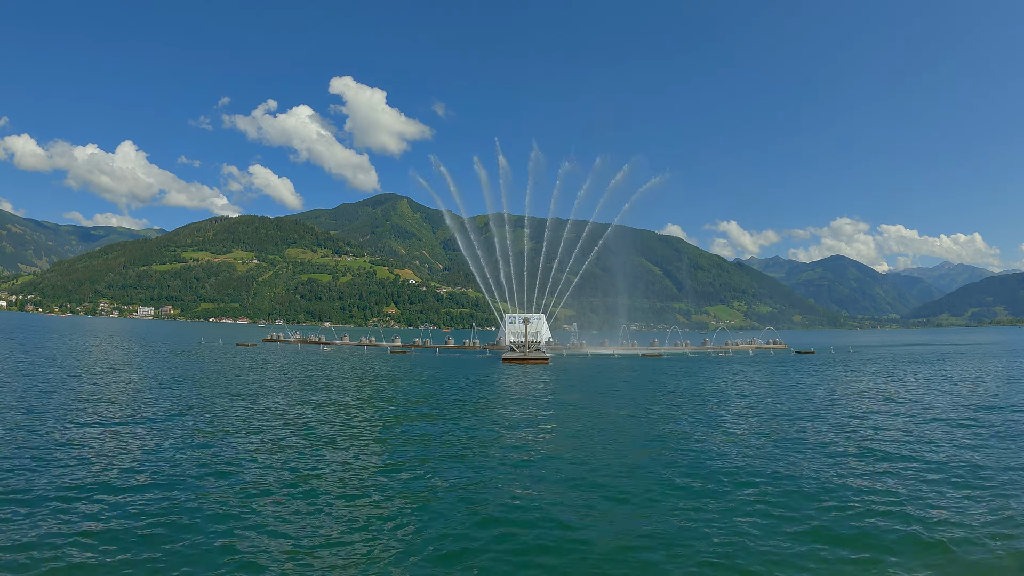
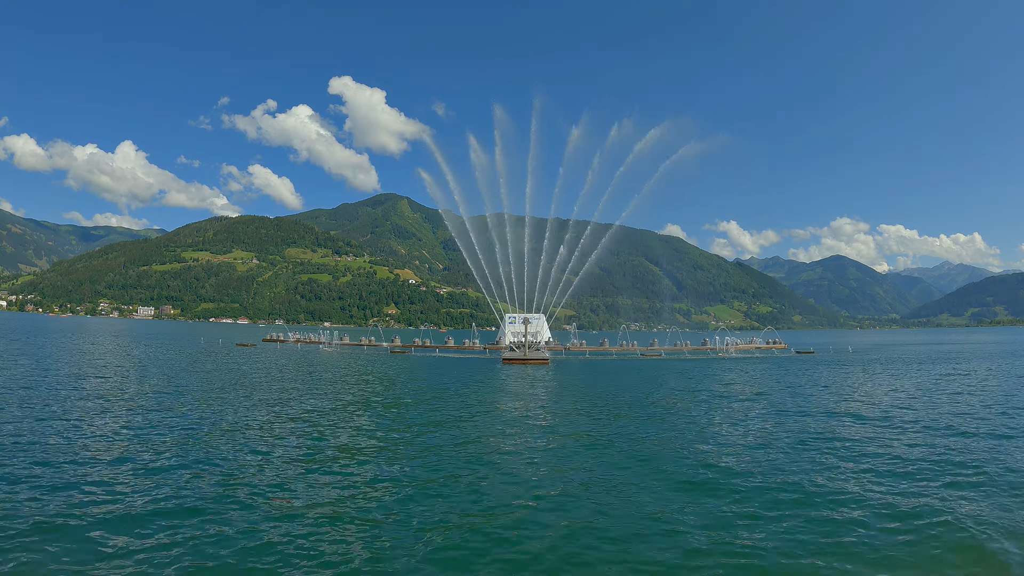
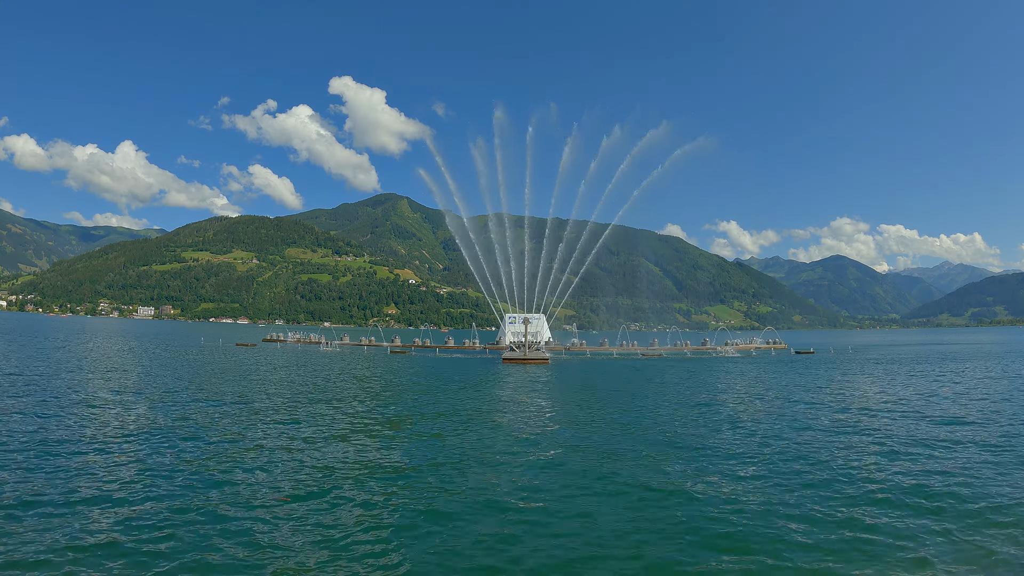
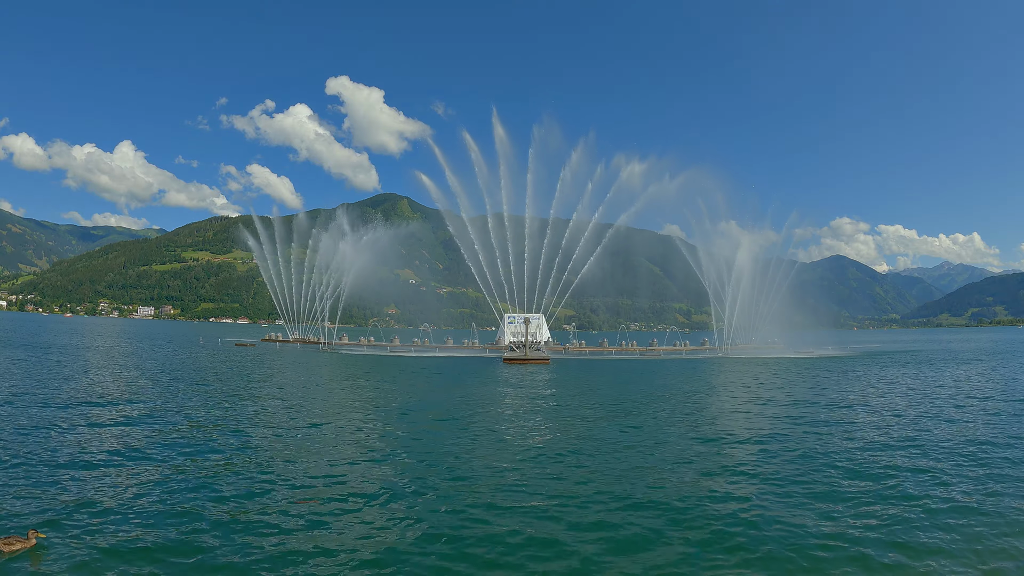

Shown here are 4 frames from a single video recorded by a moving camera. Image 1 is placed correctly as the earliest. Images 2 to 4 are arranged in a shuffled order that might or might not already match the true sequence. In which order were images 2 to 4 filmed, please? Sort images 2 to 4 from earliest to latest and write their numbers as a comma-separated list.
3, 2, 4
